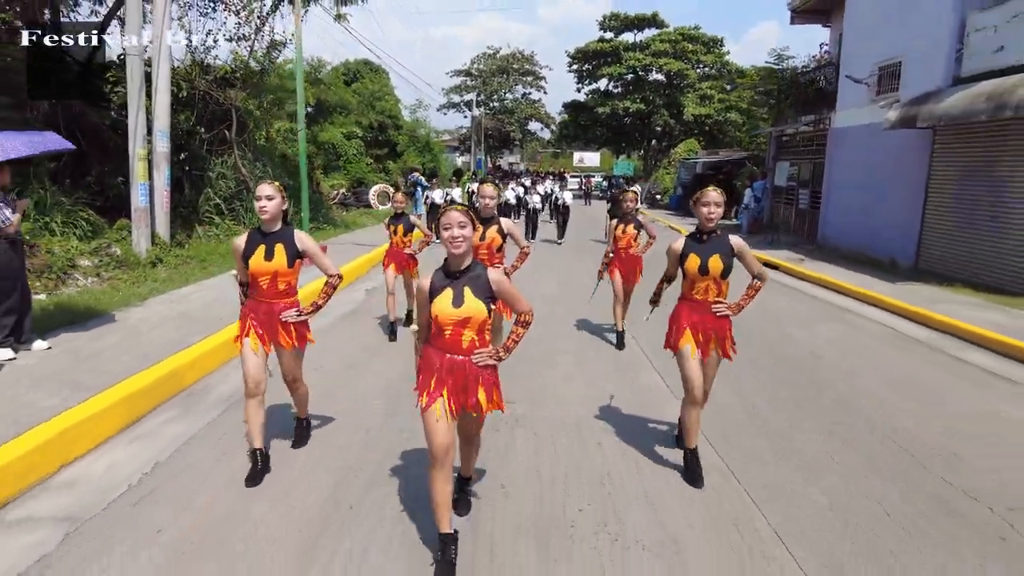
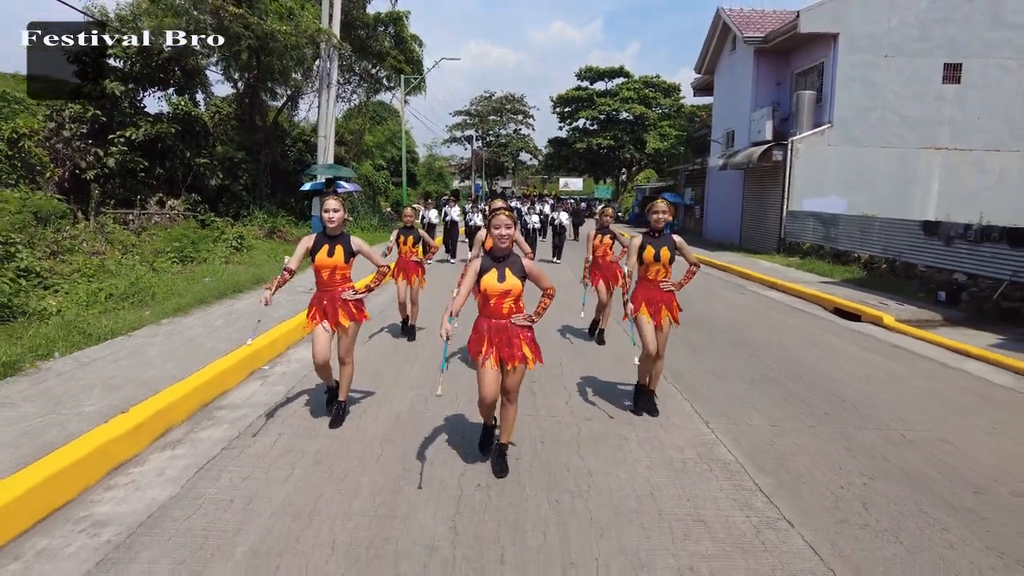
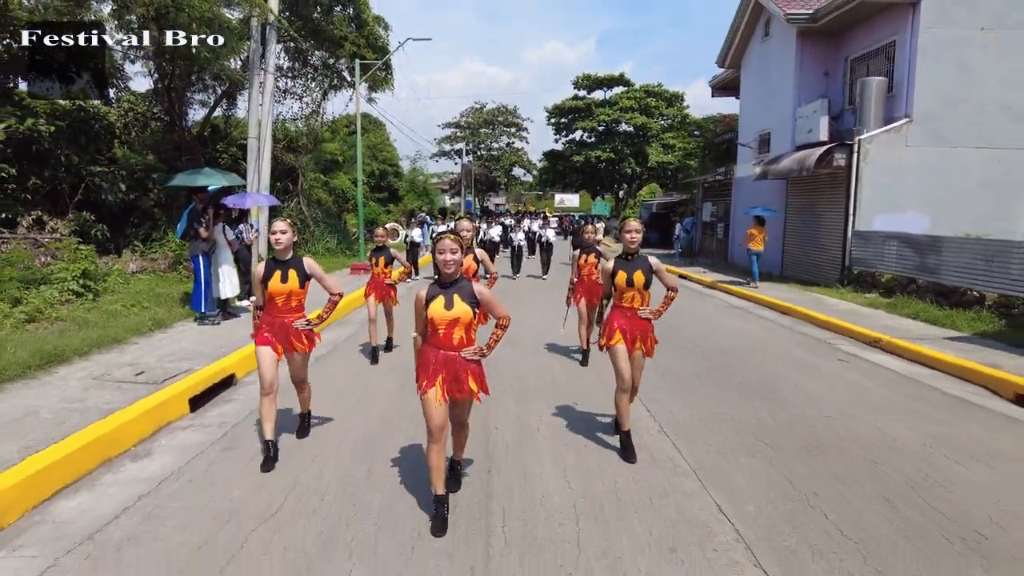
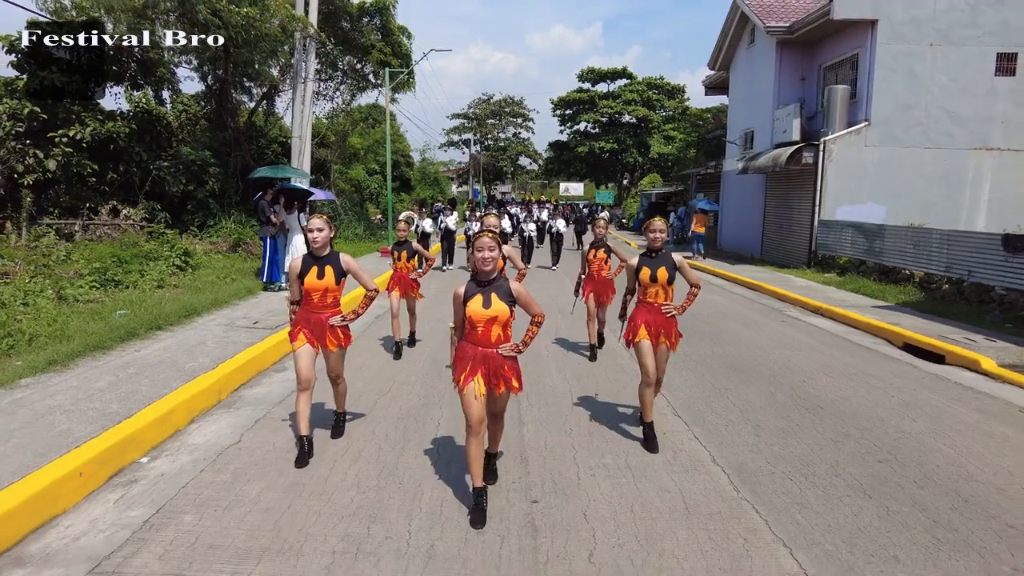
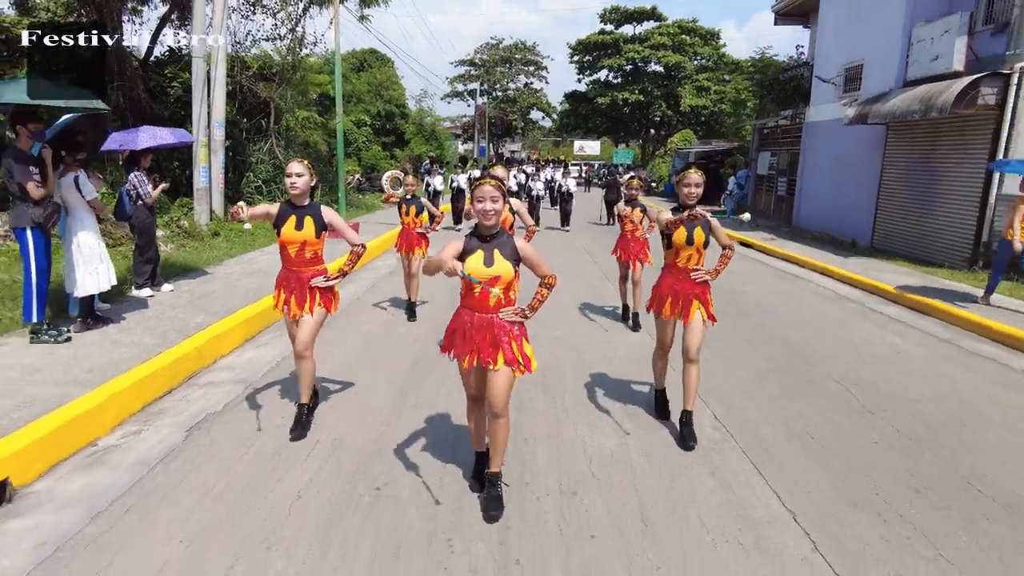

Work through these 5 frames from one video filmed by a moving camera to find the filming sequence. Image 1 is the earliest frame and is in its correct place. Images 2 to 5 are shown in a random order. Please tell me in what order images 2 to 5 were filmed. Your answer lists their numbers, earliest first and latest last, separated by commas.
5, 3, 4, 2
